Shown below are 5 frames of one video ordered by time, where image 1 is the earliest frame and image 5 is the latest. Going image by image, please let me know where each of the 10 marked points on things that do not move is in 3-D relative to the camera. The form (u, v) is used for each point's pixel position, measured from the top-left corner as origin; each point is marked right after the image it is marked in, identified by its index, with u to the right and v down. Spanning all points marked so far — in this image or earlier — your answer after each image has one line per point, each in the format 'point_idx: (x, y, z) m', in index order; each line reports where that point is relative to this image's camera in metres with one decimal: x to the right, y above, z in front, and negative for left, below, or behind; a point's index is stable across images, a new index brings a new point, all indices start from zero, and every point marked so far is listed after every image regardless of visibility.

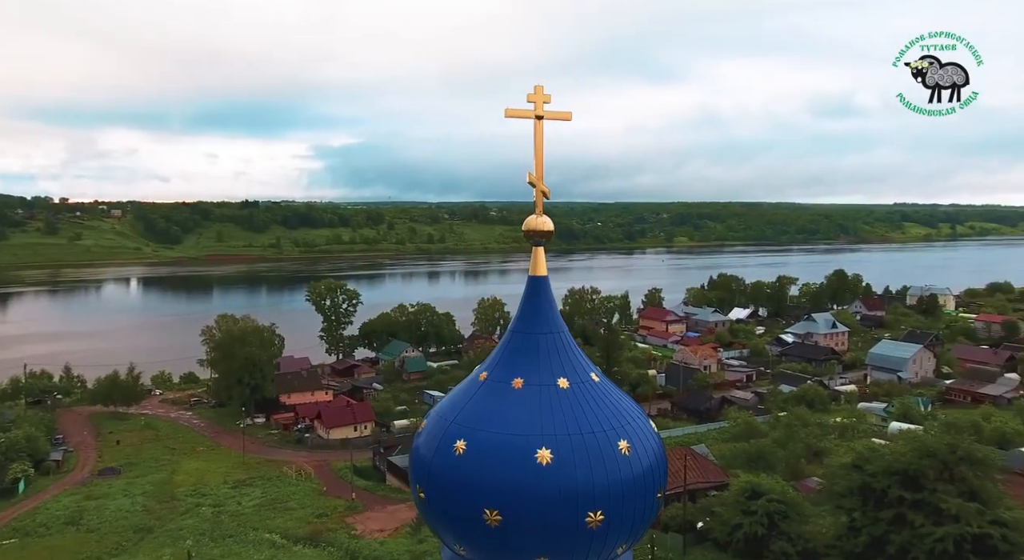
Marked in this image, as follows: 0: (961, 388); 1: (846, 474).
0: (+12.3, -2.9, +19.5) m
1: (+6.0, -3.5, +12.8) m
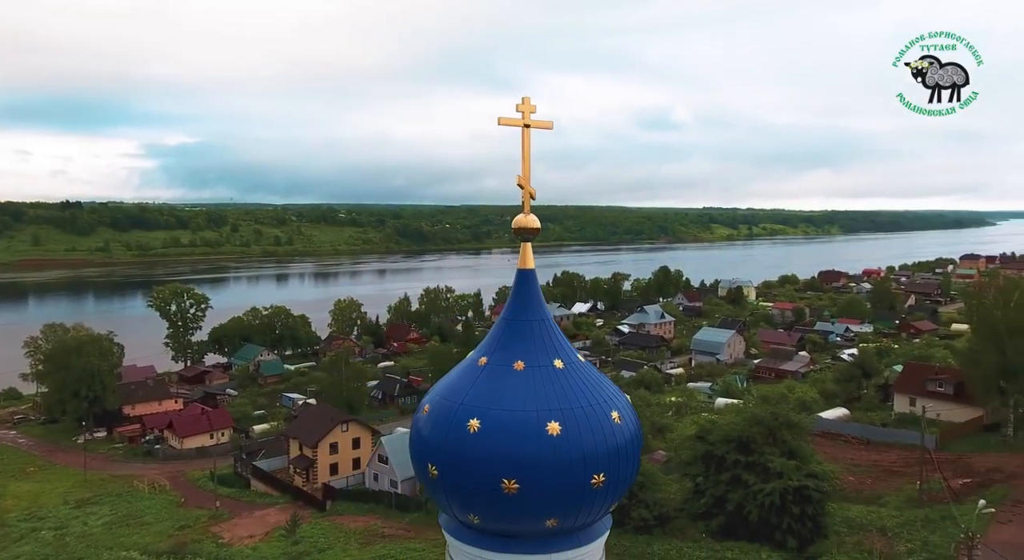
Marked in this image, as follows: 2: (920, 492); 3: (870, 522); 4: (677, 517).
0: (+8.3, -2.8, +23.4) m
1: (+3.8, -3.5, +15.4) m
2: (+8.8, -4.6, +15.5) m
3: (+7.3, -4.9, +14.6) m
4: (+3.4, -5.0, +15.1) m
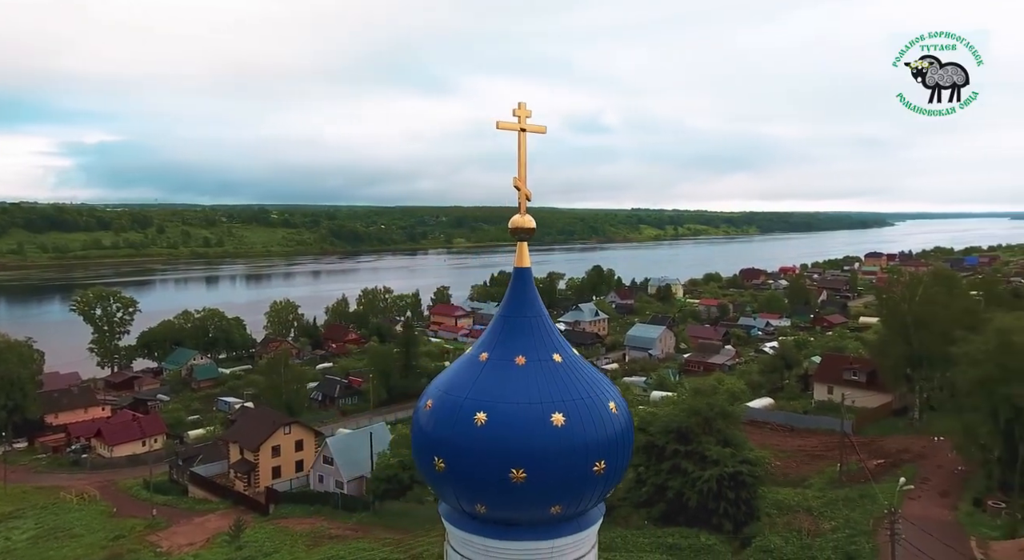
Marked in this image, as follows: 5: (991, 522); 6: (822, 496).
0: (+6.3, -2.7, +24.7) m
1: (+2.8, -3.5, +16.3) m
2: (+7.7, -4.5, +17.0) m
3: (+6.3, -4.9, +15.9) m
4: (+2.4, -5.0, +16.0) m
5: (+10.8, -5.4, +15.9) m
6: (+6.9, -4.8, +16.1) m
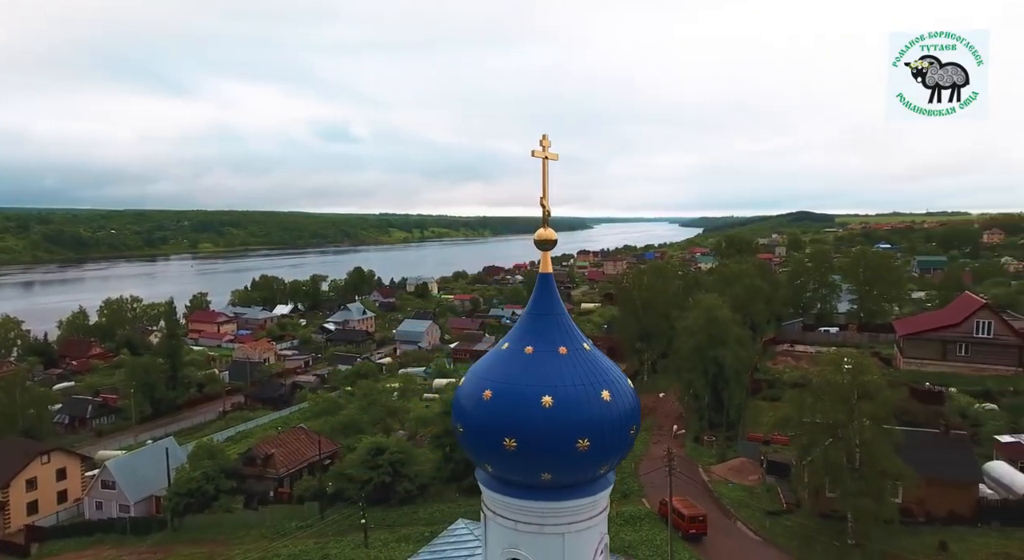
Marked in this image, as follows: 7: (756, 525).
0: (-2.0, -2.6, +27.6) m
1: (-1.6, -3.4, +18.5) m
2: (+2.7, -4.3, +21.2) m
3: (+1.8, -4.7, +19.6) m
4: (-1.7, -4.9, +18.0) m
5: (+5.9, -5.1, +21.6) m
6: (+2.3, -4.6, +20.1) m
7: (+6.3, -6.3, +18.7) m
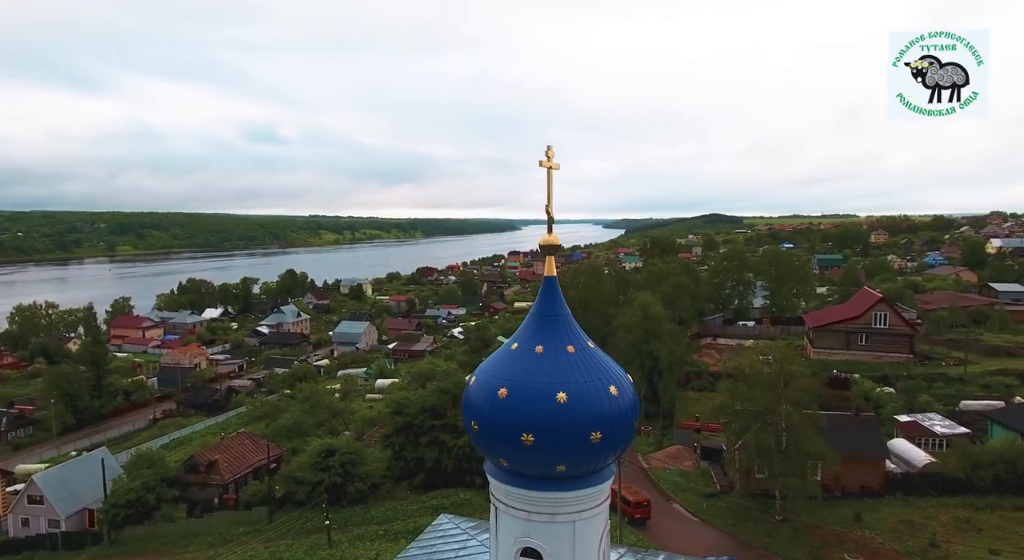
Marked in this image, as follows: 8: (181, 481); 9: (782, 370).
0: (-4.3, -2.6, +27.6) m
1: (-2.8, -3.4, +18.6) m
2: (+1.1, -4.2, +21.8) m
3: (+0.5, -4.6, +20.1) m
4: (-2.8, -4.8, +18.1) m
5: (+4.3, -5.0, +22.5) m
6: (+0.9, -4.5, +20.6) m
7: (+5.0, -6.2, +19.7) m
8: (-8.8, -5.3, +19.1) m
9: (+7.4, -2.4, +19.6) m
